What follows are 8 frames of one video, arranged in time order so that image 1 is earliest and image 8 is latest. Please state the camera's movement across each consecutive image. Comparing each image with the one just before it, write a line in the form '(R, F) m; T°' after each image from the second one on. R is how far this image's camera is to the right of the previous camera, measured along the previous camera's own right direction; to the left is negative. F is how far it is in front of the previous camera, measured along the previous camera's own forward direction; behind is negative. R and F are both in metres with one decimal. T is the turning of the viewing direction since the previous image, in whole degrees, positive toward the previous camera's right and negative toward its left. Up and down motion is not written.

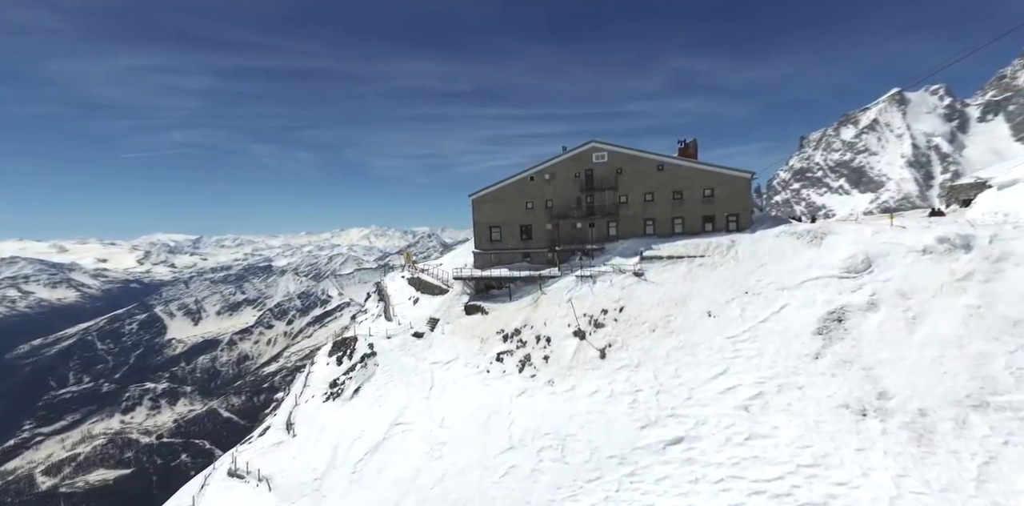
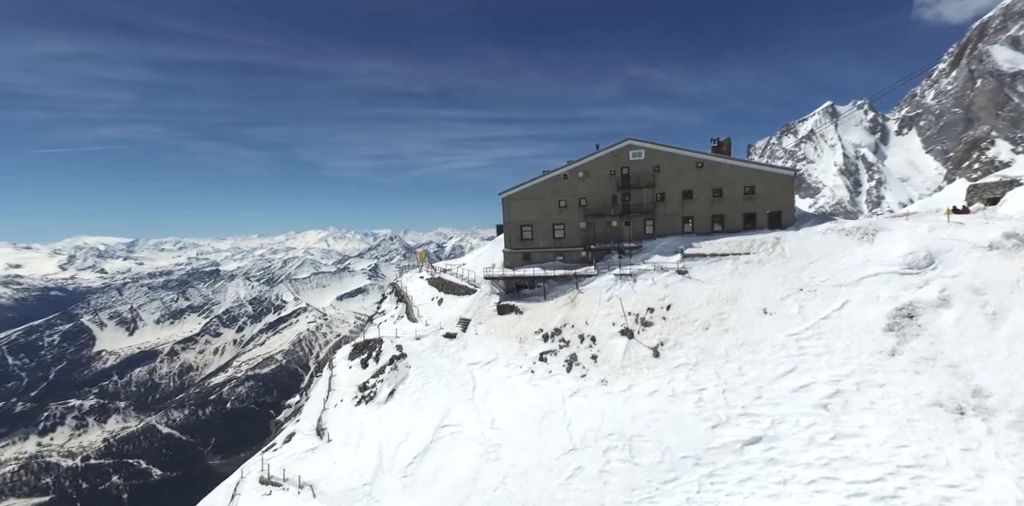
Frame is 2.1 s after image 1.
(-3.4, +0.9) m; +1°
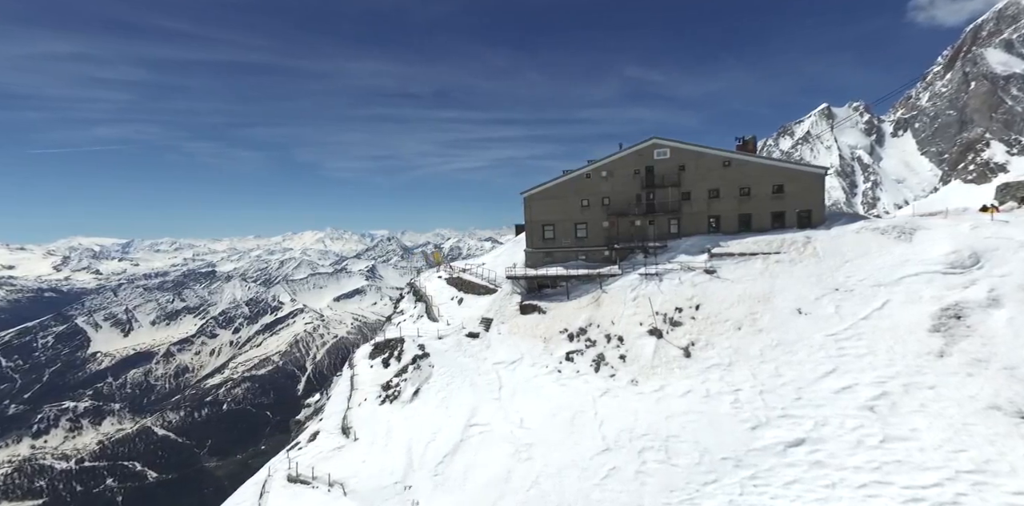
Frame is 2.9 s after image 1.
(-1.1, +0.5) m; -1°
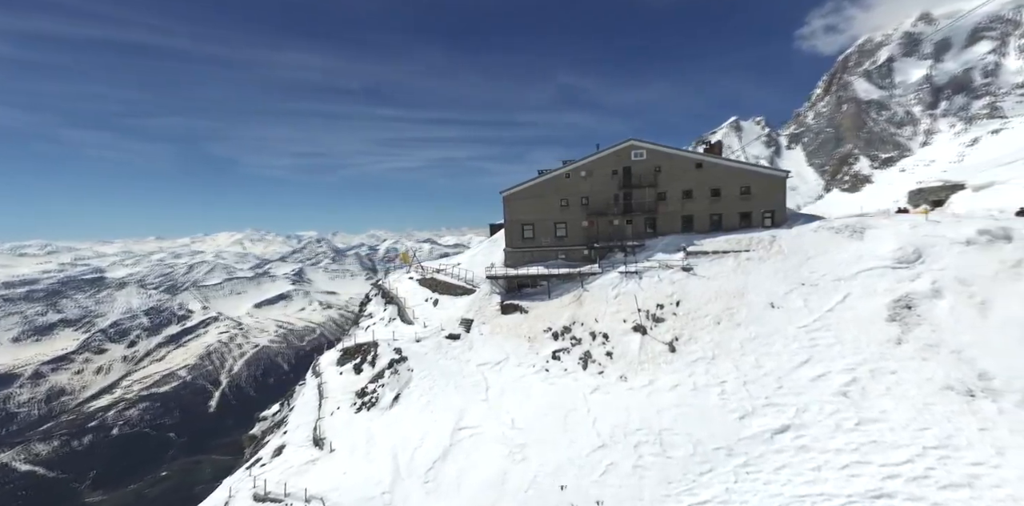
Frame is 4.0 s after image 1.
(-2.4, -0.4) m; +6°
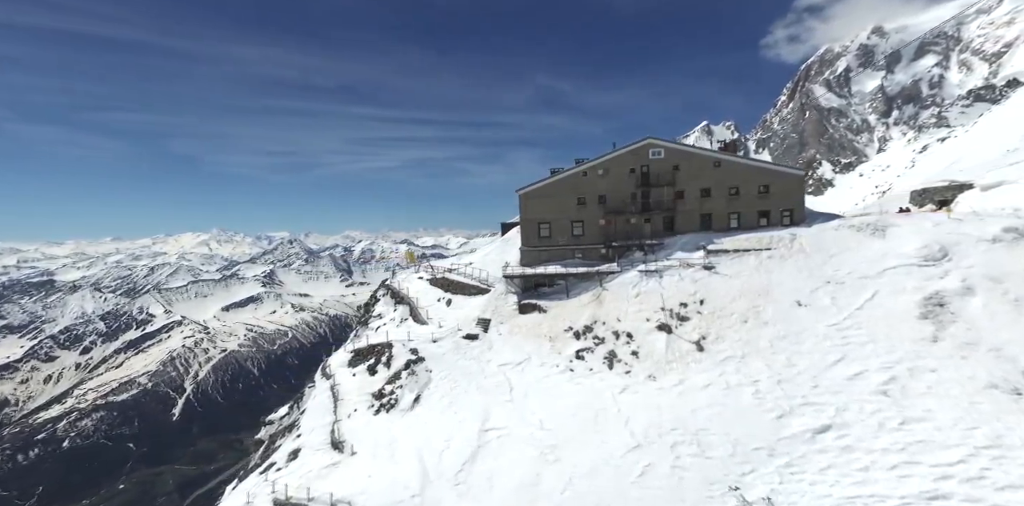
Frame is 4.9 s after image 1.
(-2.1, +0.5) m; +1°
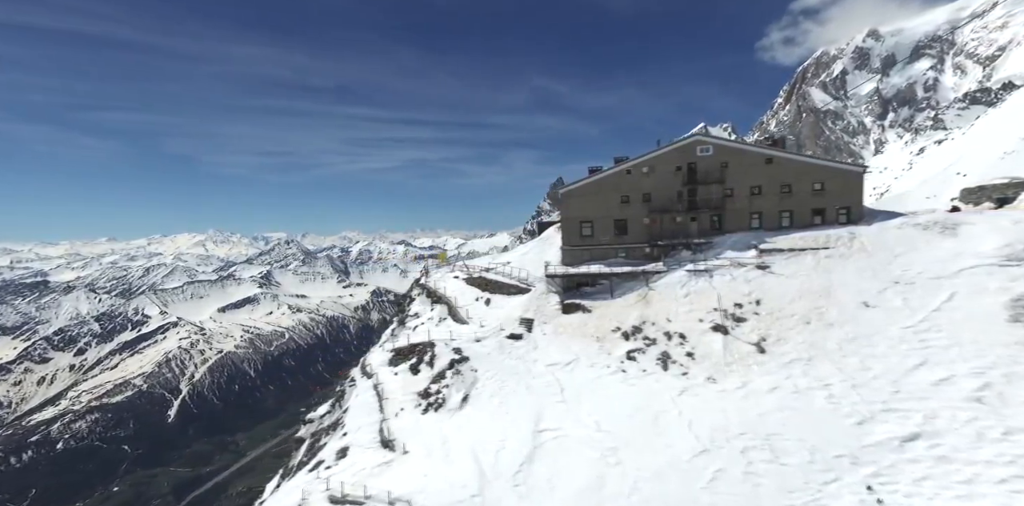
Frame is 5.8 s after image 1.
(-2.2, +0.9) m; -1°
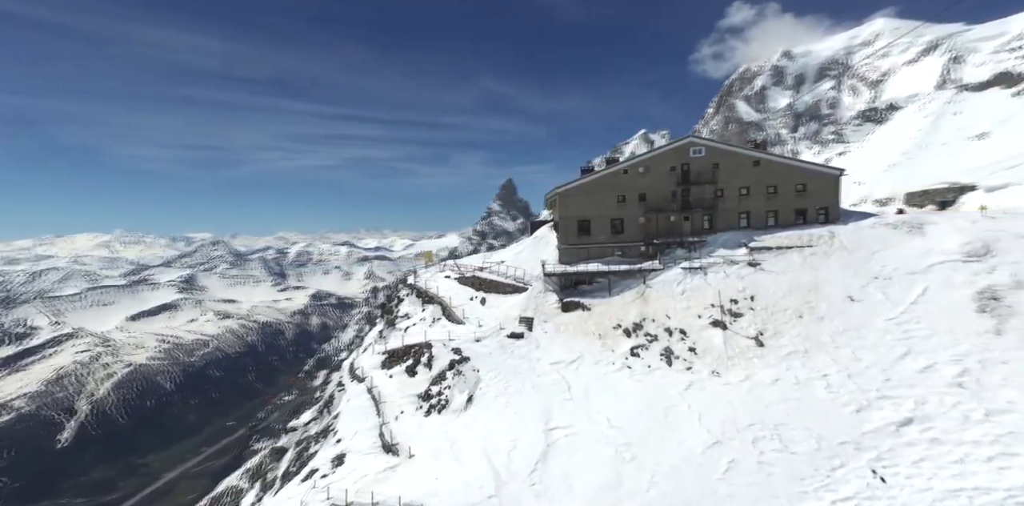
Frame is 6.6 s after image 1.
(-2.9, -0.5) m; +4°
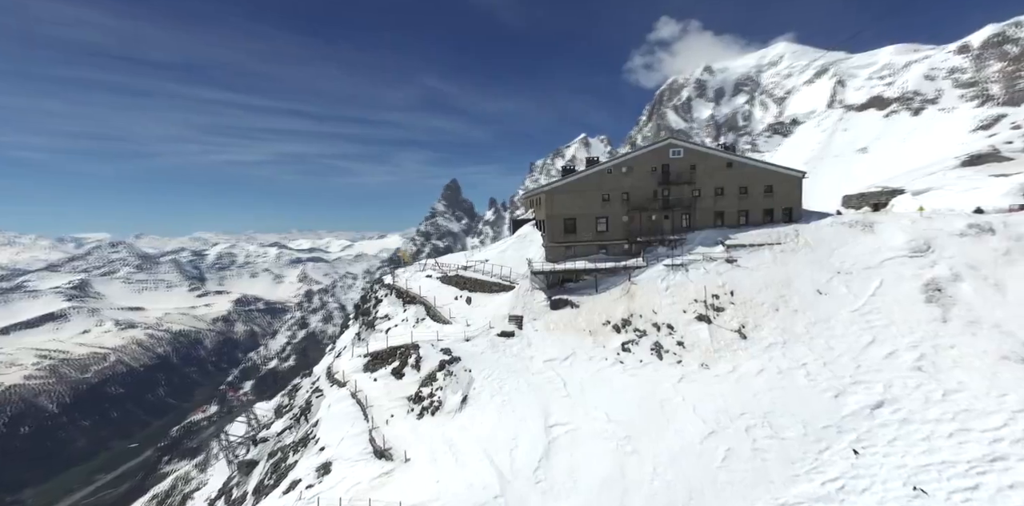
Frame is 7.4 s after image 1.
(-3.6, -0.7) m; +6°
